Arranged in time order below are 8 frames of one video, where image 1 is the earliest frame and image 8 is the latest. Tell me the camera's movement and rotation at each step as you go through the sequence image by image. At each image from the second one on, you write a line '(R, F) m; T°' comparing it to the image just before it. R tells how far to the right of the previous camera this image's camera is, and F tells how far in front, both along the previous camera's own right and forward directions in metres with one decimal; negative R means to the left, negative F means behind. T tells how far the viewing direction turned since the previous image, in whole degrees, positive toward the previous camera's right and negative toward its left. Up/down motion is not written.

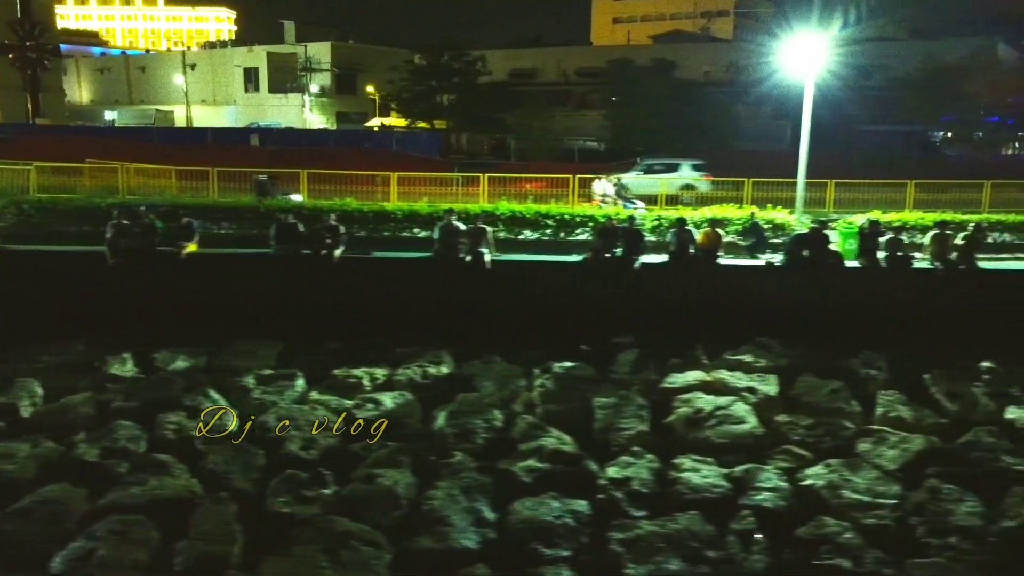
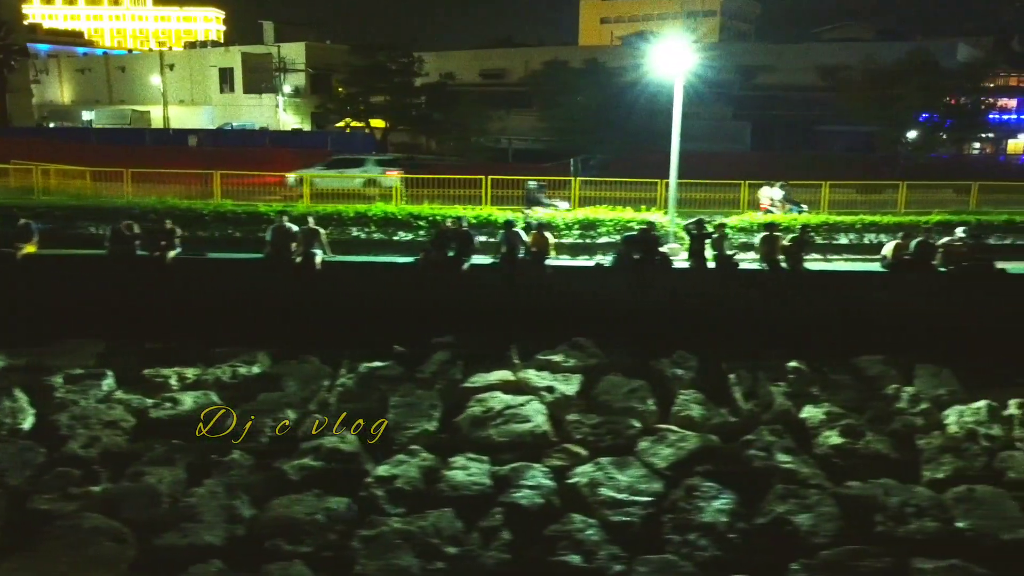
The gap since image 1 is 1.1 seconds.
(+2.8, -0.2) m; 0°
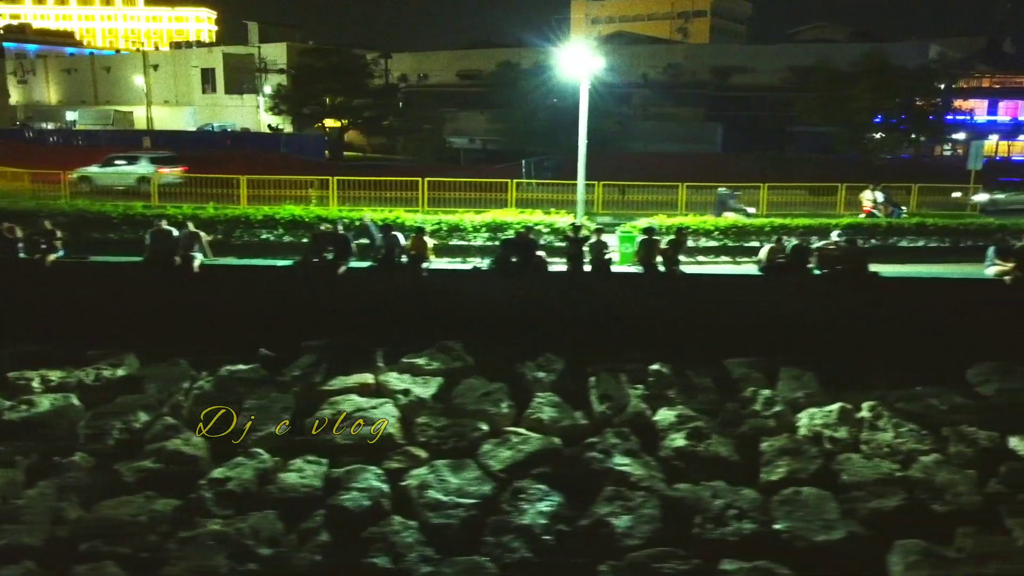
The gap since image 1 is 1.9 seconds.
(+2.1, -0.1) m; 0°
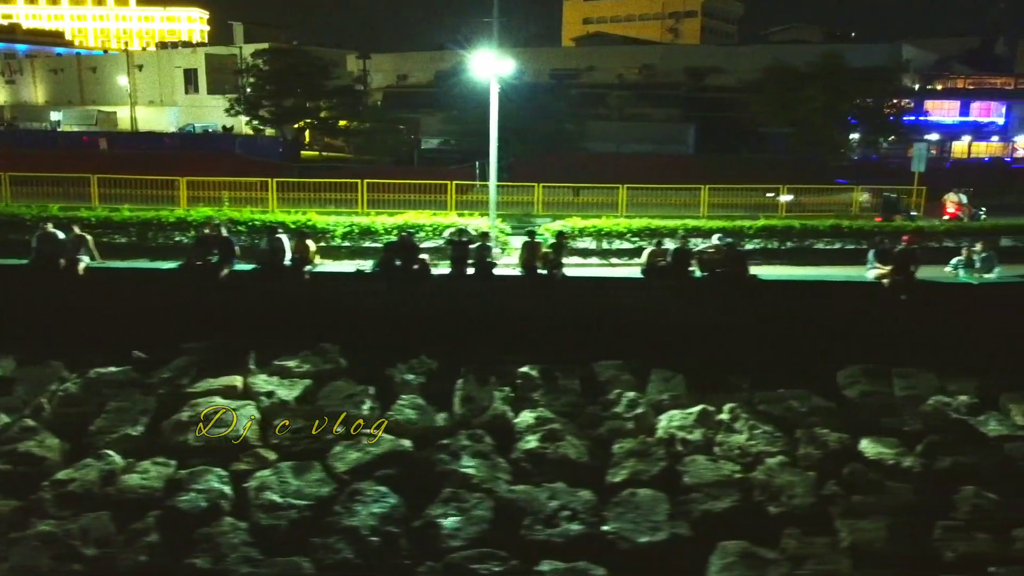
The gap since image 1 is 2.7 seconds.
(+2.0, -0.1) m; 0°
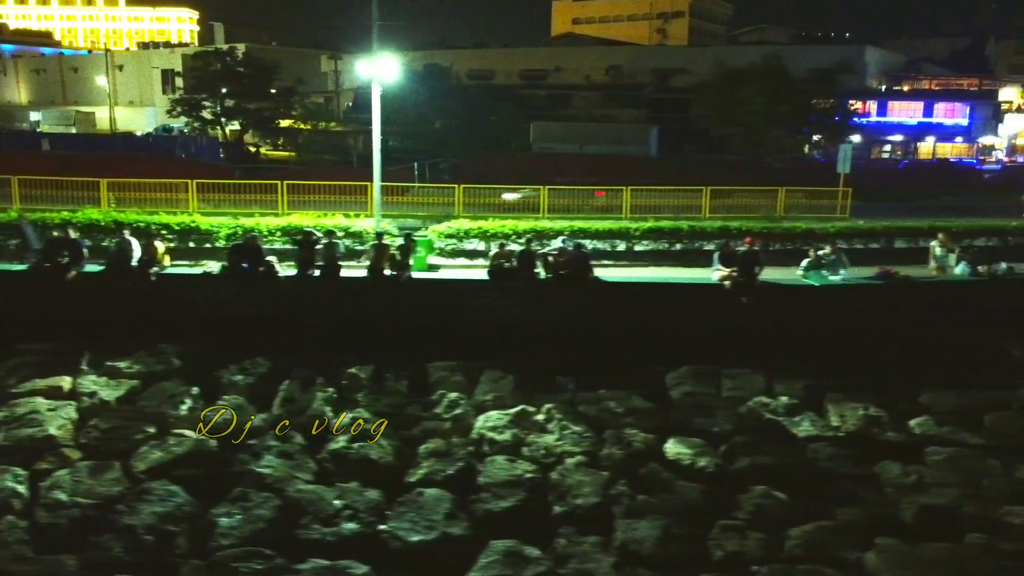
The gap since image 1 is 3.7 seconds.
(+2.7, -0.1) m; 0°
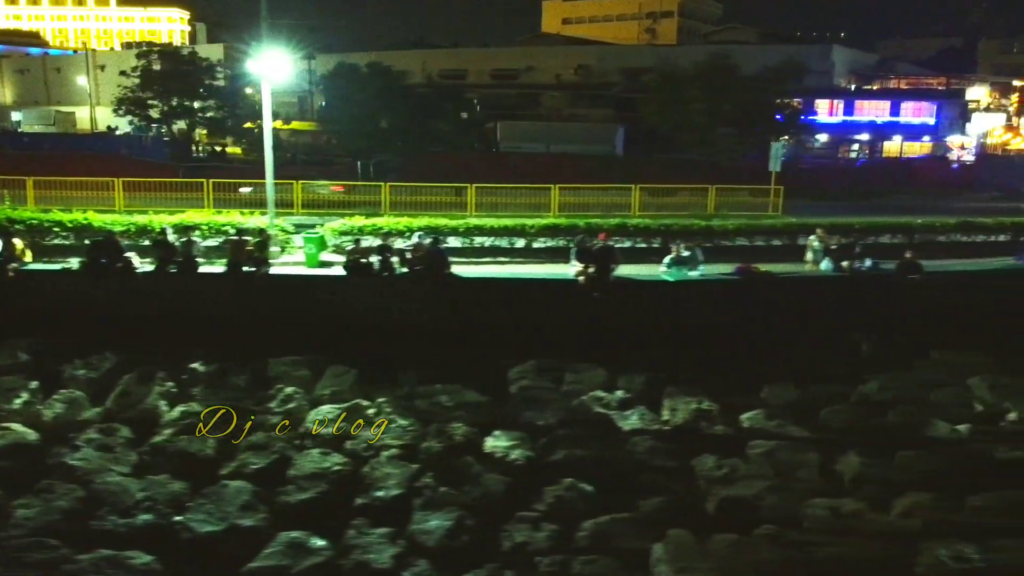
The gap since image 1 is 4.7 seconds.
(+2.5, -0.1) m; 0°
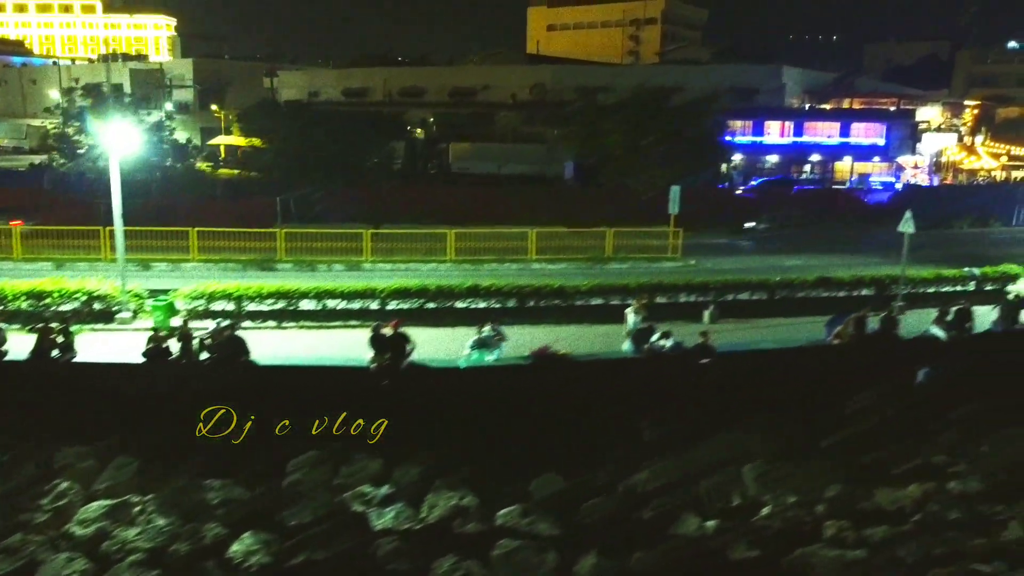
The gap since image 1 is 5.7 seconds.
(+3.6, -0.4) m; 0°
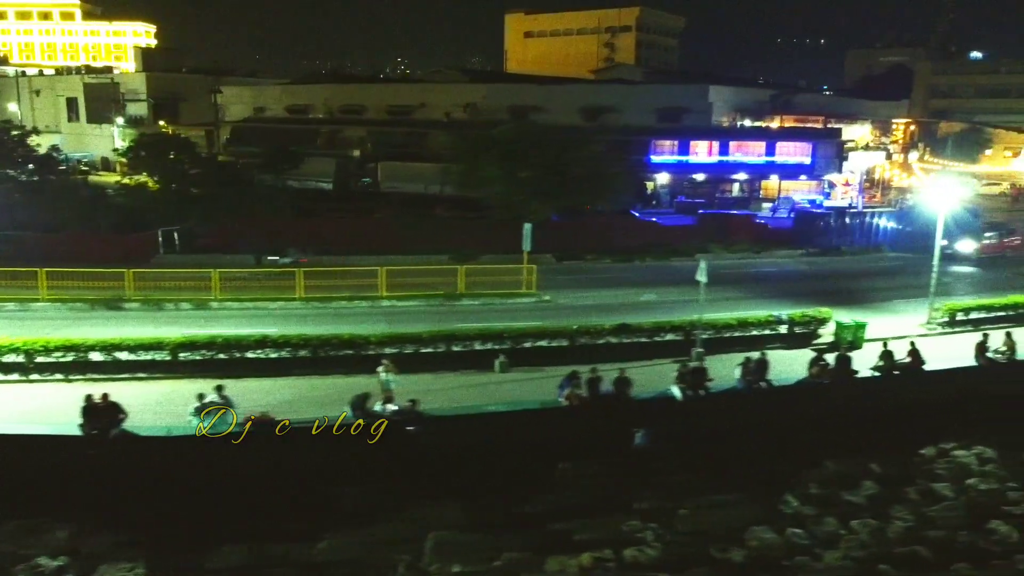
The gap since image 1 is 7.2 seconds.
(+5.4, -0.5) m; 0°
